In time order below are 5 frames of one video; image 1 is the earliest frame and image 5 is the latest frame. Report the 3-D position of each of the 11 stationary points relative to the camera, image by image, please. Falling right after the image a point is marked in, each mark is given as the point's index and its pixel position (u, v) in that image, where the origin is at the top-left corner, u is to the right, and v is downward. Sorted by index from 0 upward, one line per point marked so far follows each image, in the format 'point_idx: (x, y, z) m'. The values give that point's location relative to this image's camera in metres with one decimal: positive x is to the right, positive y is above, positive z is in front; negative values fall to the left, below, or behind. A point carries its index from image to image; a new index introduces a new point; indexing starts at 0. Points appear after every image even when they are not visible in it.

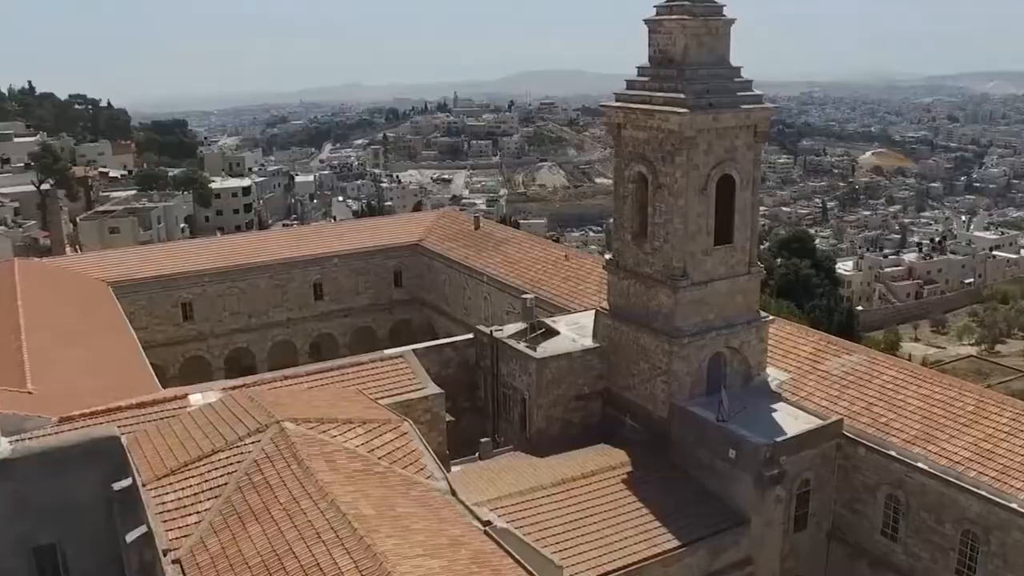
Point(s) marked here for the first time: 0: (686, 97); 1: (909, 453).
0: (+3.8, +4.2, +18.2) m
1: (+8.3, -3.5, +17.4) m
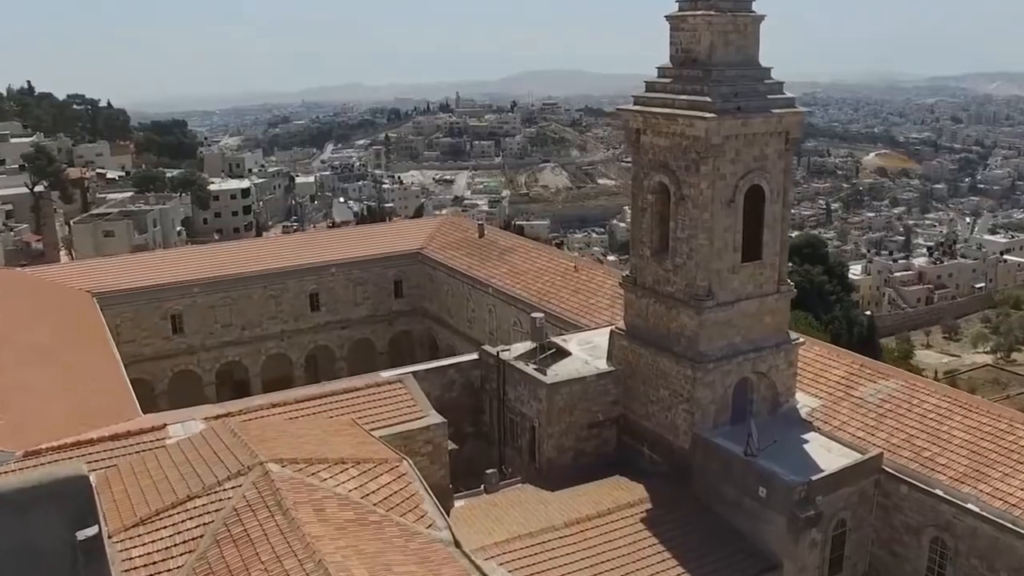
0: (+4.0, +3.8, +16.6) m
1: (+8.5, -3.9, +15.8) m
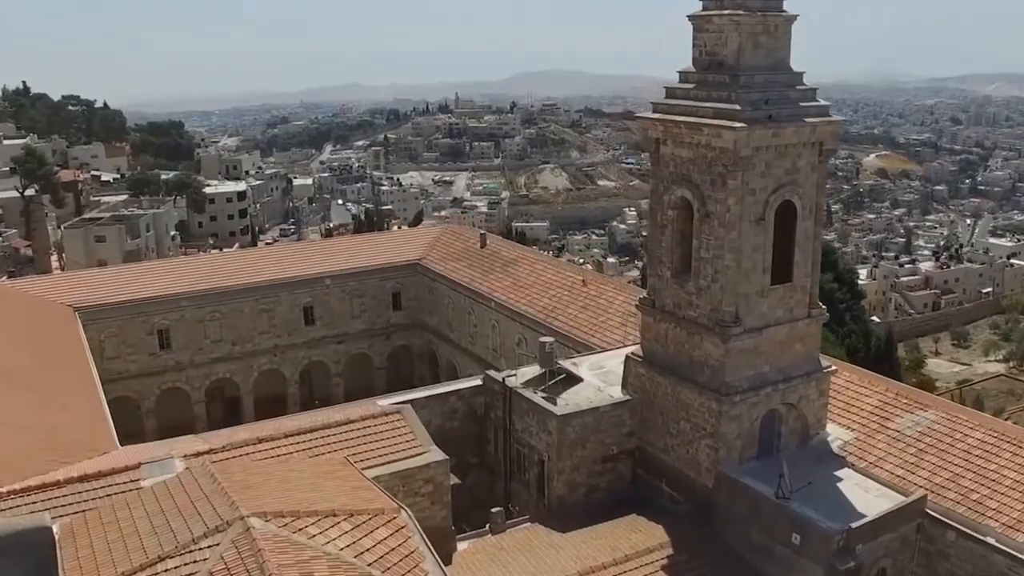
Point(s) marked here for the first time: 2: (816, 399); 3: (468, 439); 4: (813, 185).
0: (+4.2, +3.3, +15.1) m
1: (+8.7, -4.4, +14.3) m
2: (+6.4, -2.3, +17.4) m
3: (-1.1, -3.6, +19.9) m
4: (+5.9, +2.0, +16.3) m
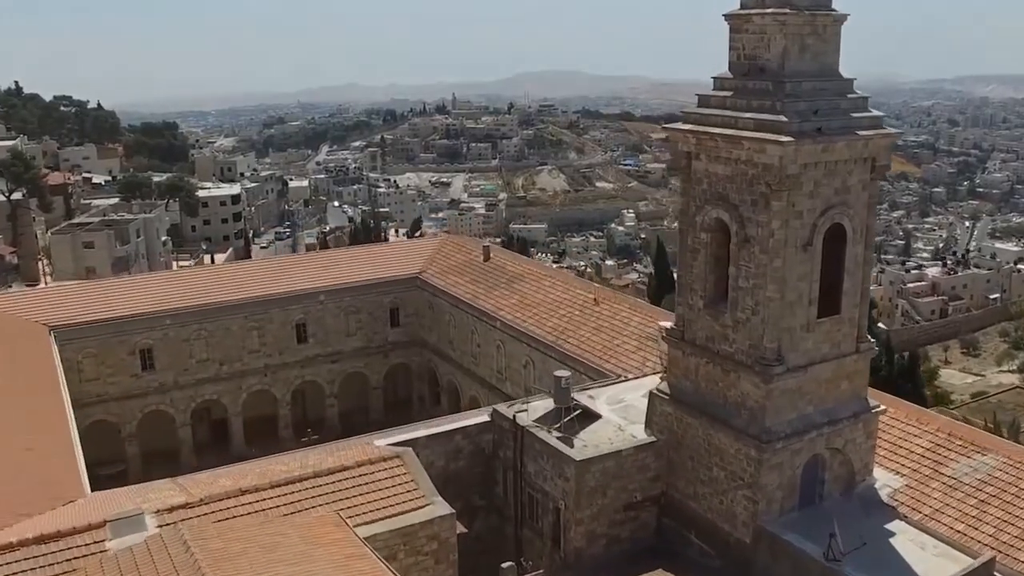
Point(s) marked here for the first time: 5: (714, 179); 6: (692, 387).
0: (+4.4, +2.7, +13.3) m
1: (+8.9, -5.0, +12.6) m
2: (+6.6, -2.9, +15.6) m
3: (-0.8, -4.2, +18.1) m
4: (+6.2, +1.5, +14.5) m
5: (+3.6, +1.9, +14.6) m
6: (+3.4, -1.9, +15.7) m
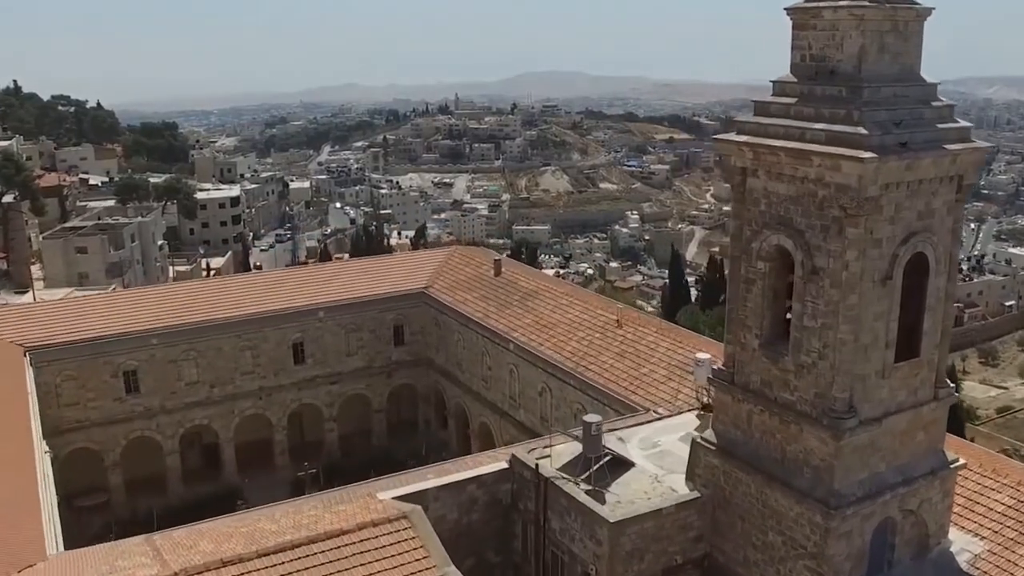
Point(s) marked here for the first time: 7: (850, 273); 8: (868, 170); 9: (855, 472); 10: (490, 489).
0: (+4.8, +2.1, +11.3) m
1: (+9.3, -5.6, +10.5) m
2: (+7.0, -3.5, +13.5) m
3: (-0.5, -4.7, +16.1) m
4: (+6.6, +0.9, +12.5) m
5: (+4.0, +1.3, +12.5) m
6: (+3.8, -2.5, +13.7) m
7: (+4.7, +0.2, +11.6) m
8: (+4.7, +1.6, +11.1) m
9: (+5.2, -2.8, +12.5) m
10: (-0.4, -3.8, +15.9) m
